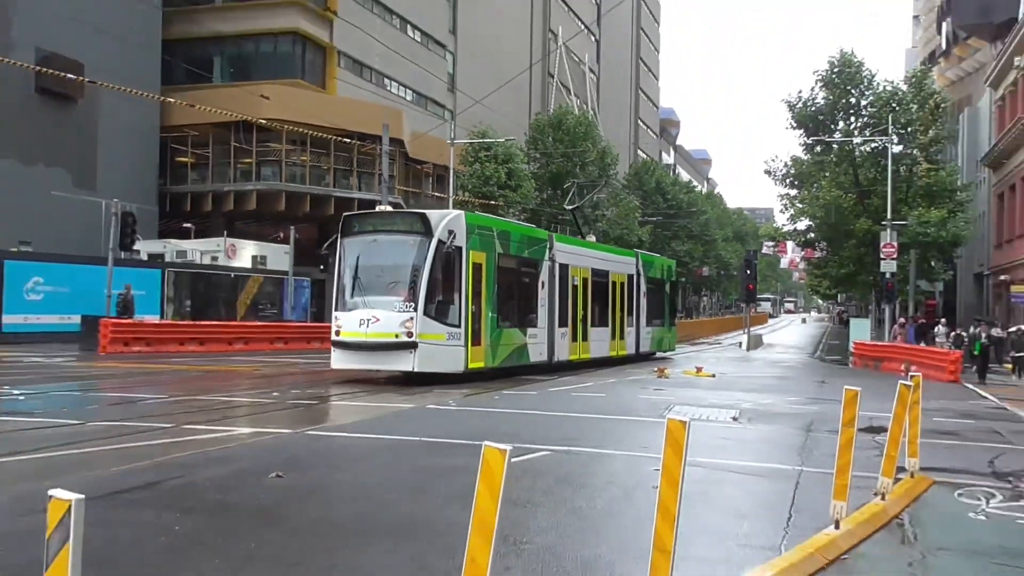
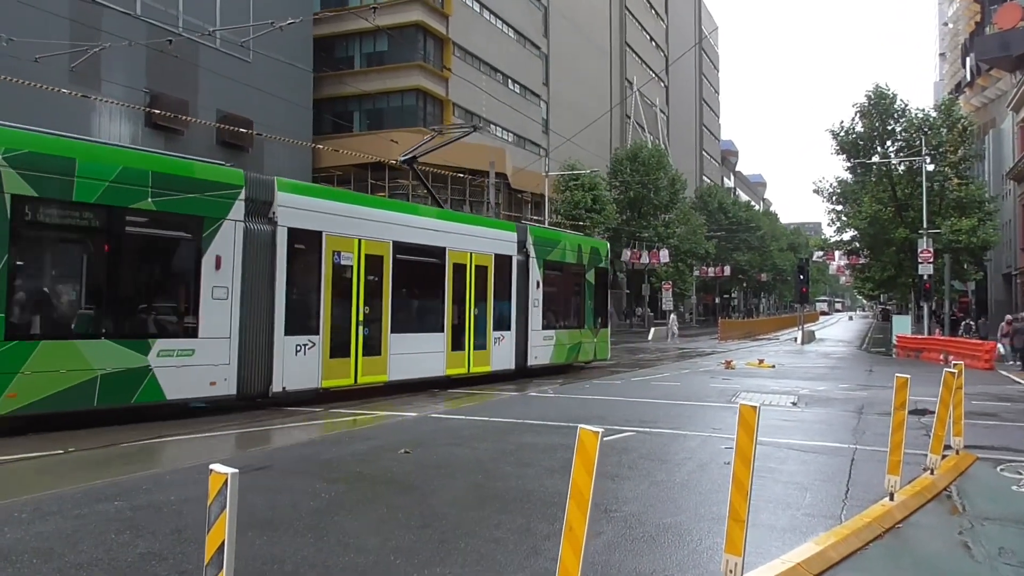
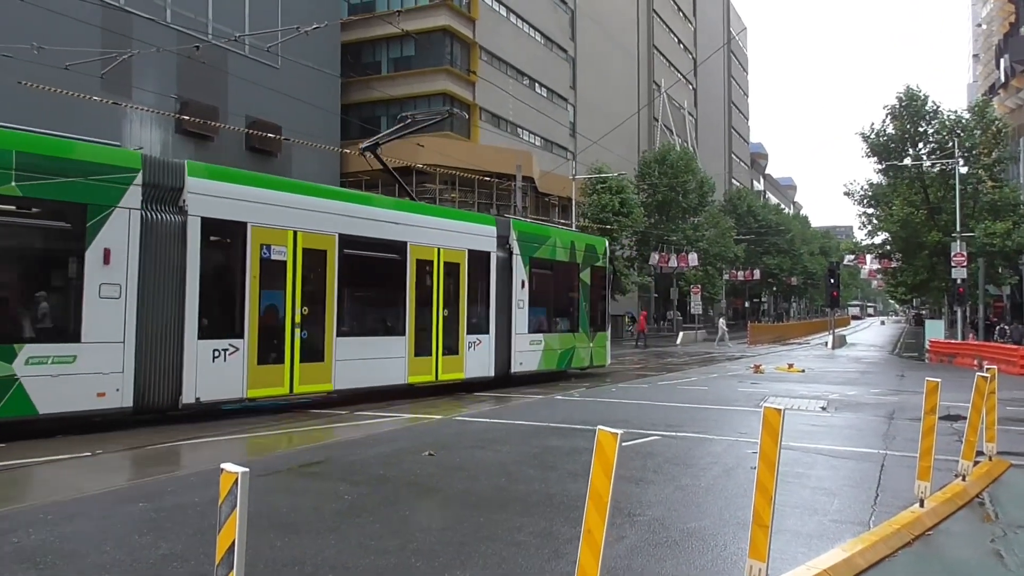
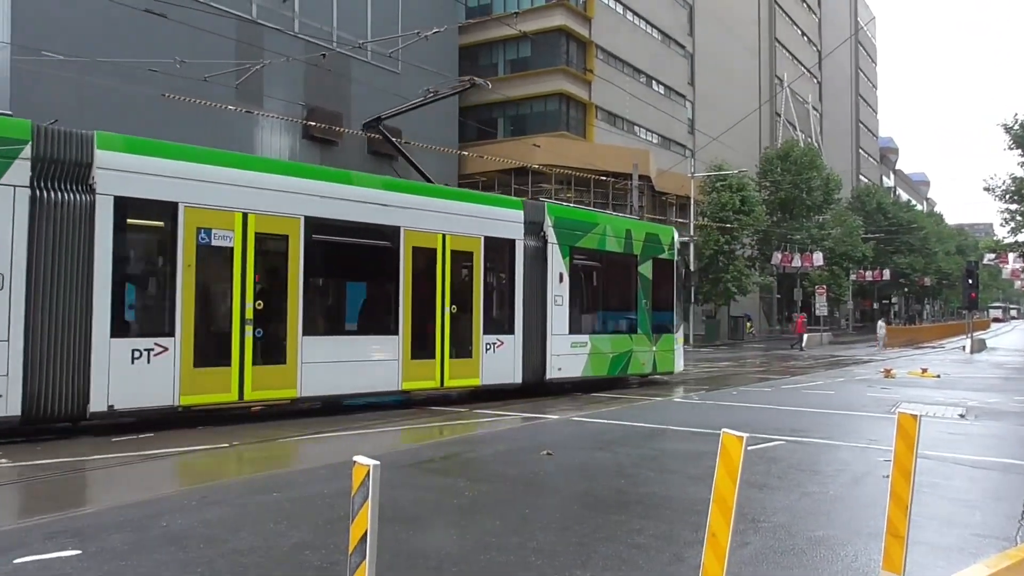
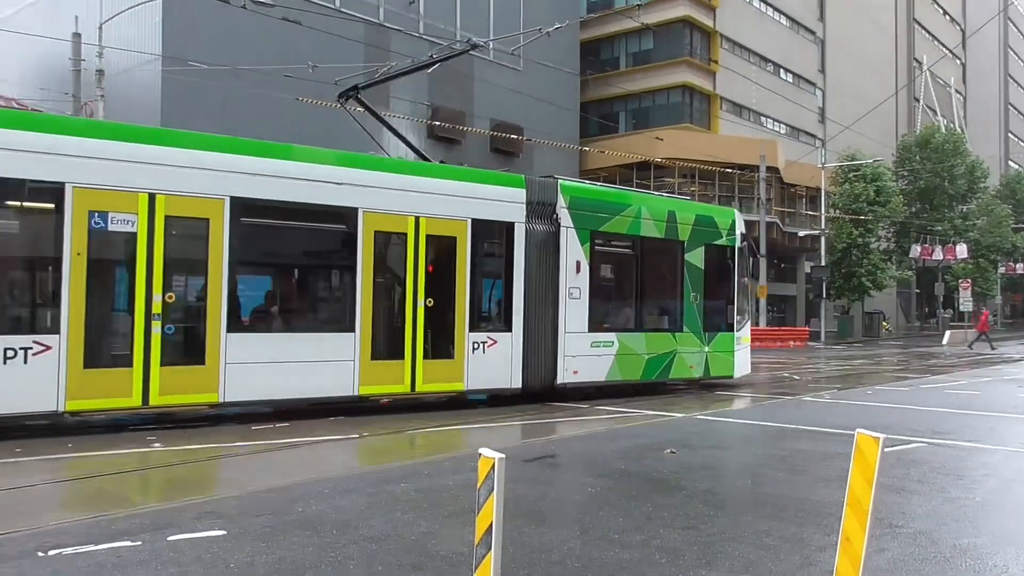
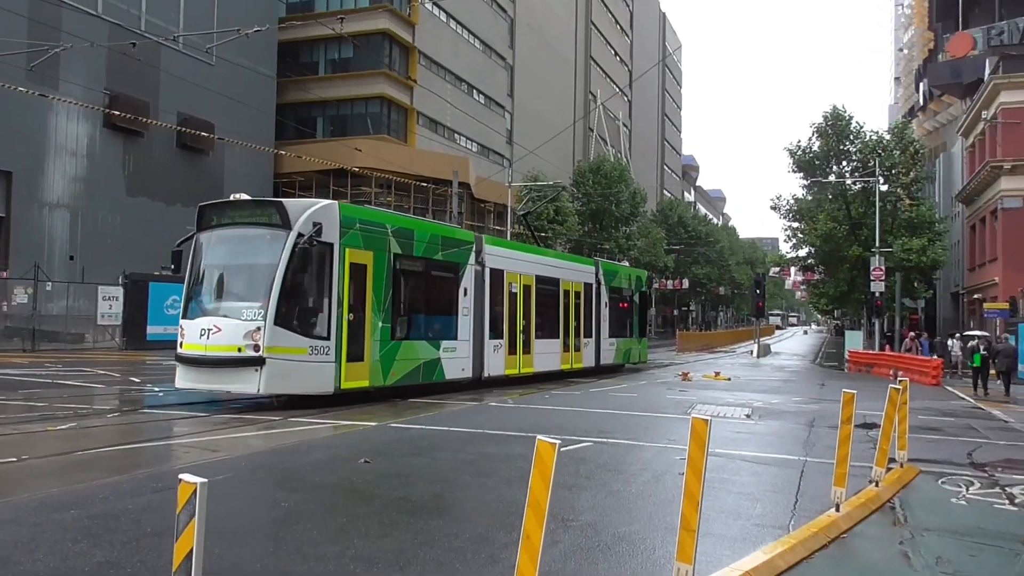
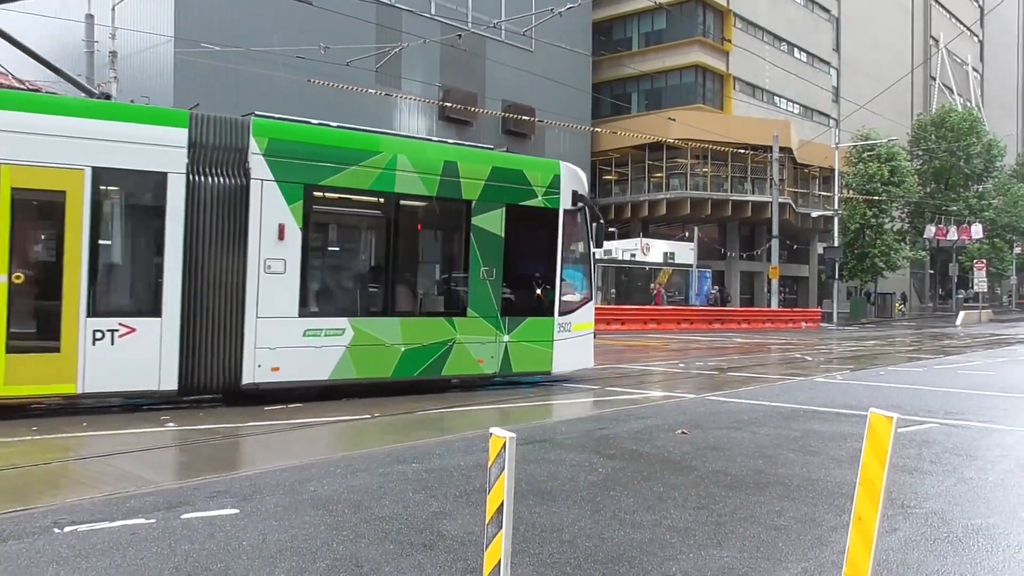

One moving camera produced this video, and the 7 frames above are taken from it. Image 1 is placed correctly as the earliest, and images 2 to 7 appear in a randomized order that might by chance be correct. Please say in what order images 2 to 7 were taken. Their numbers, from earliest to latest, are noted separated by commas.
6, 2, 3, 4, 5, 7
